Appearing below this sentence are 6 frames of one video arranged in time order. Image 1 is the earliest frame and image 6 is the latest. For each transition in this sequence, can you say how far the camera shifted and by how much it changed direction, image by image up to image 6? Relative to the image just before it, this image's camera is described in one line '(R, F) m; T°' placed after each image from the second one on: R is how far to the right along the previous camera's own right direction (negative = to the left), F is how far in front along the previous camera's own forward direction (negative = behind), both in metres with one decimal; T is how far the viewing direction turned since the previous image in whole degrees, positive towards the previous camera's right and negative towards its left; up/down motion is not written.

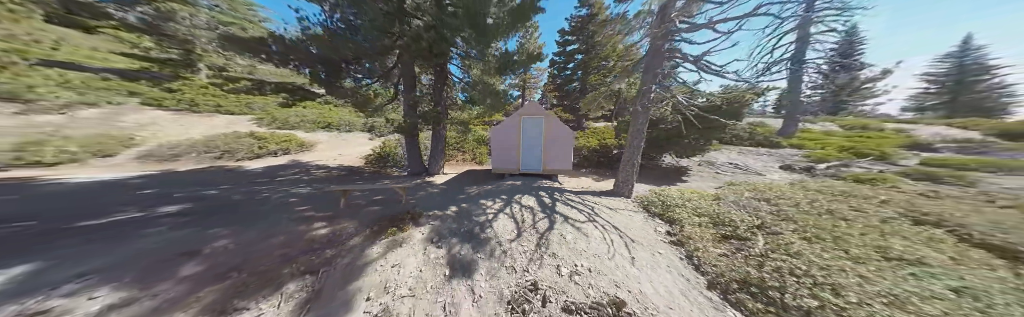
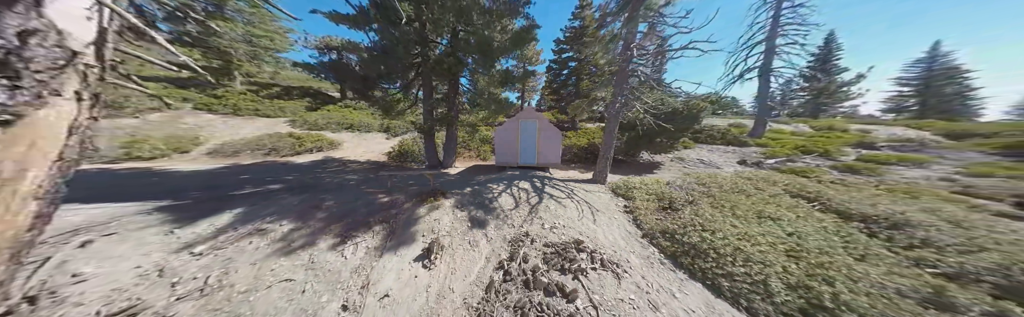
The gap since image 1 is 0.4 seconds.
(0.0, -1.6) m; 0°
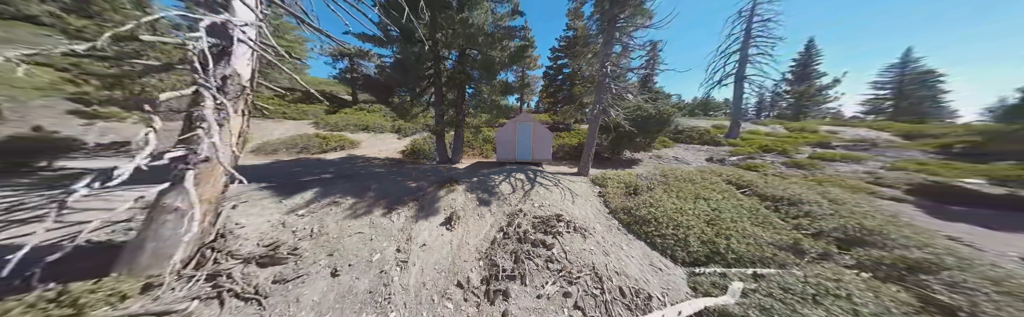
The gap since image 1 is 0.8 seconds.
(+0.1, -1.5) m; 0°
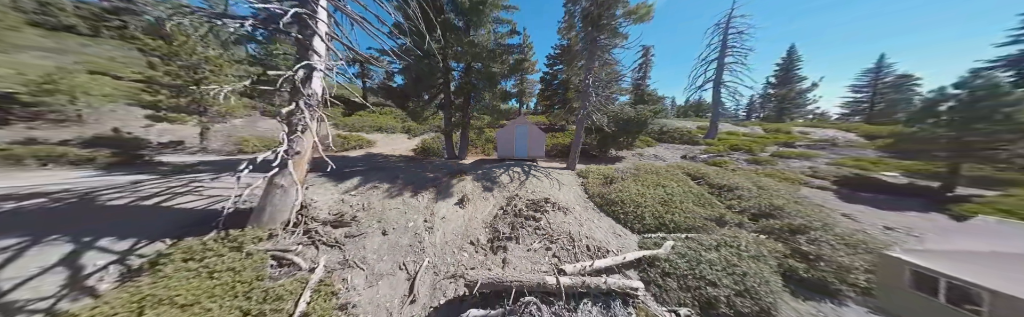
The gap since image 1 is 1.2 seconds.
(+0.1, -1.6) m; 0°
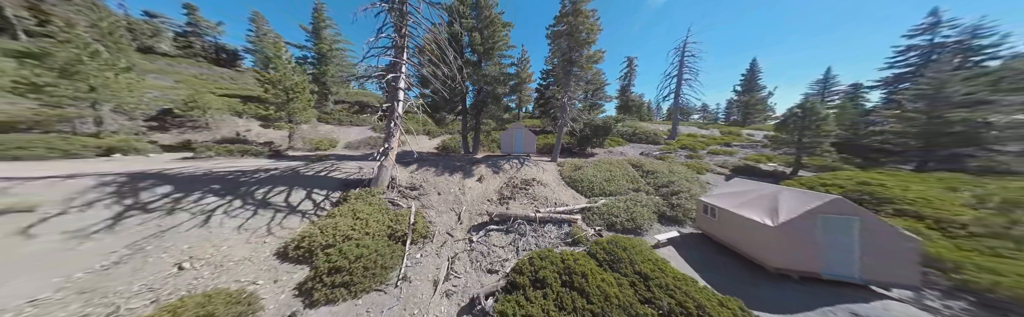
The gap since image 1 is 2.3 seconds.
(0.0, -4.1) m; 0°
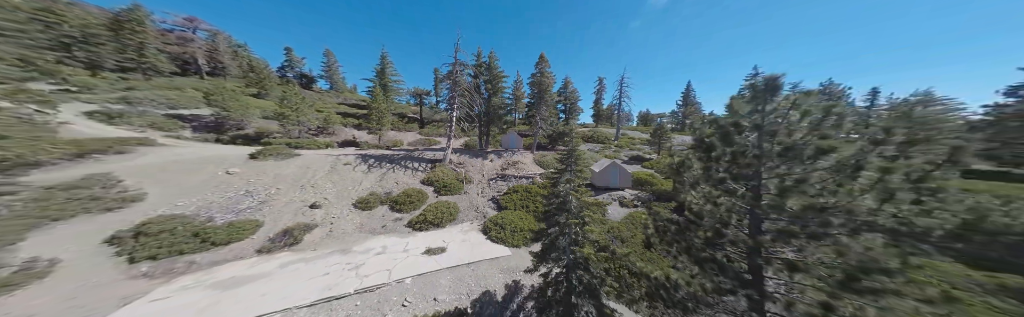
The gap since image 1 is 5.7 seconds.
(+0.5, -10.0) m; 0°
